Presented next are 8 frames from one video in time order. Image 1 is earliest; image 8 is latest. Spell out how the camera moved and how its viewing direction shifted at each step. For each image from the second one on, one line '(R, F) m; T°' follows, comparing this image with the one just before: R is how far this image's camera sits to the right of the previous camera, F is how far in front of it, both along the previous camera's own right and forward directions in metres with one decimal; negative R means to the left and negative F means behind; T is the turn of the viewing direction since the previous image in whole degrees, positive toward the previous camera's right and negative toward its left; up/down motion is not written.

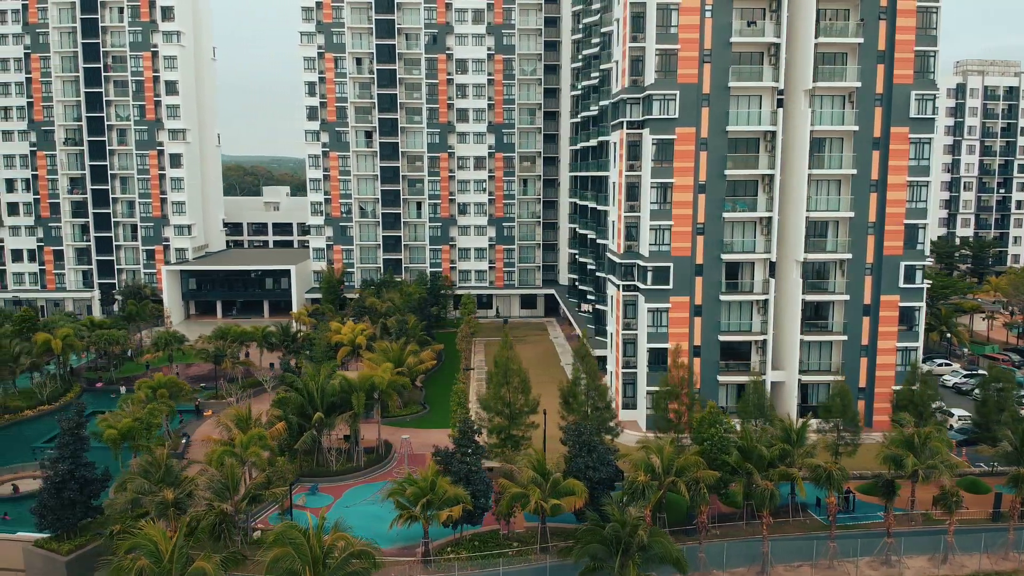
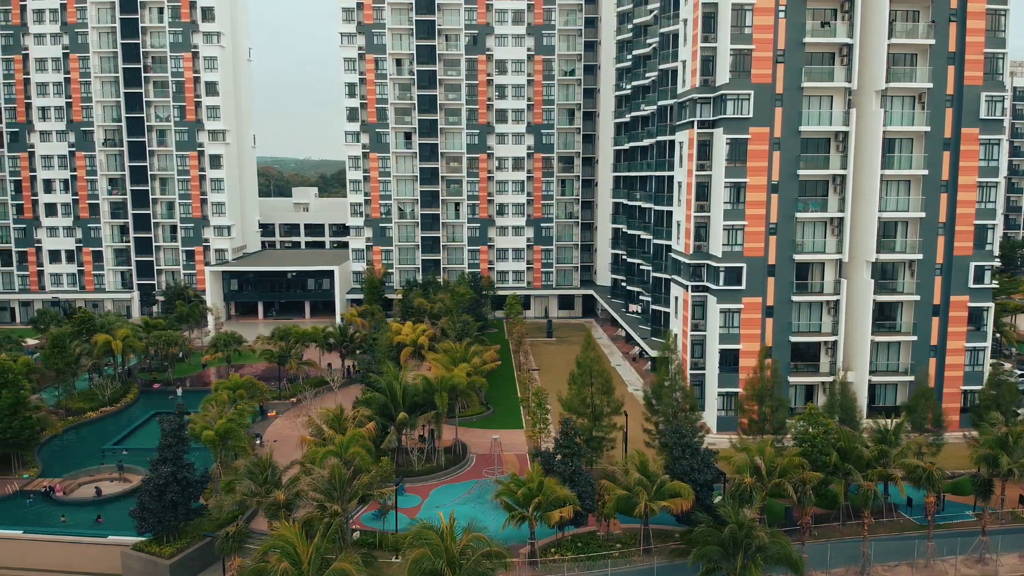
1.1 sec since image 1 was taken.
(-4.0, +0.1) m; 0°
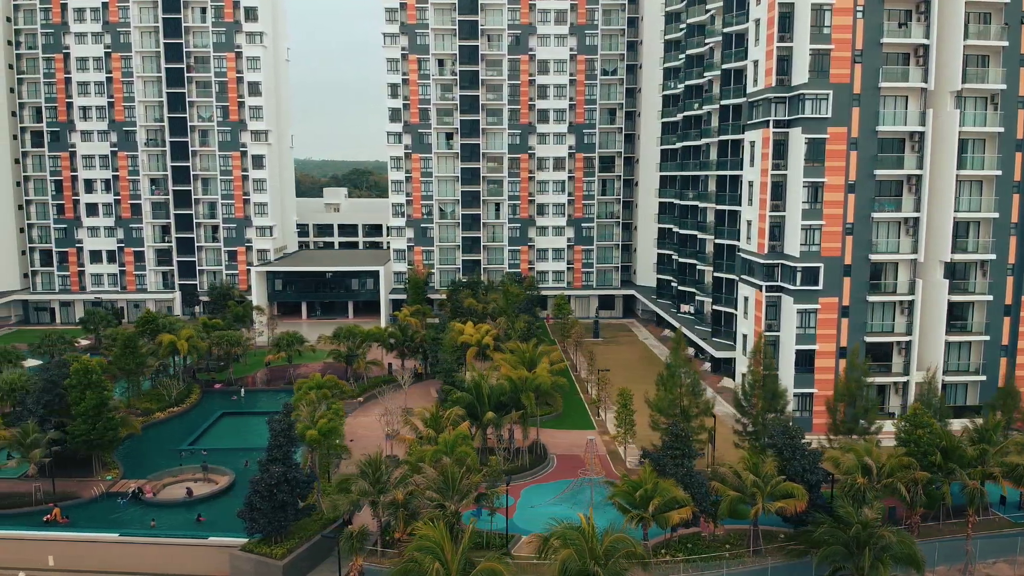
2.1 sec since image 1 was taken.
(-4.3, +0.1) m; 0°
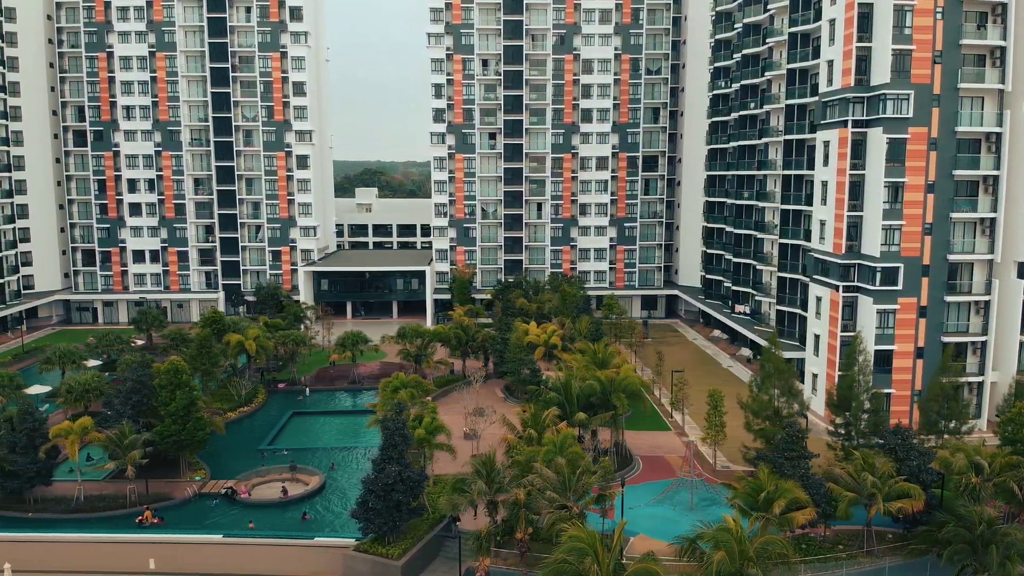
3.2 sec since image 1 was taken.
(-4.4, +0.1) m; 0°
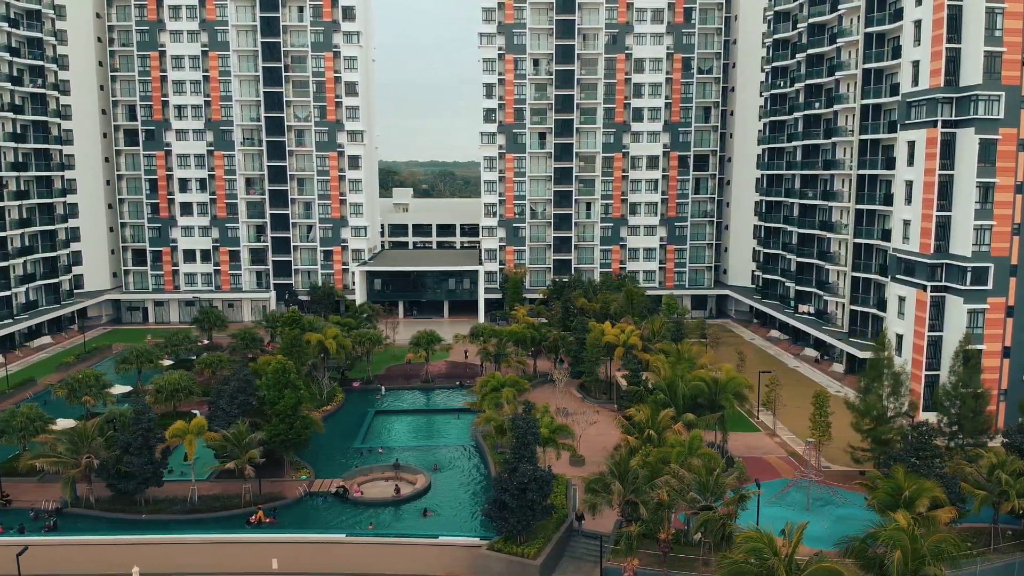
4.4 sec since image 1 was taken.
(-5.1, 0.0) m; 0°
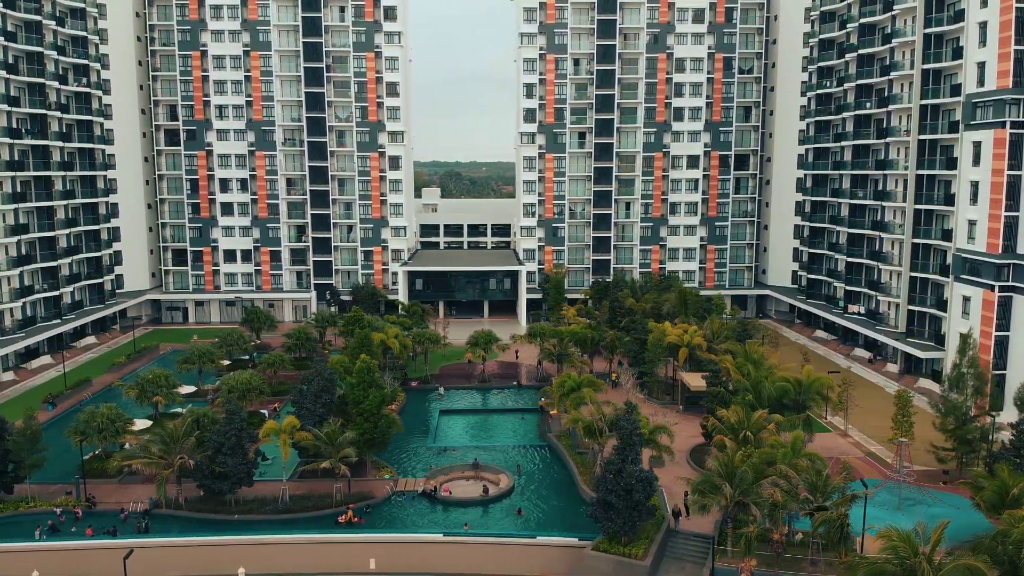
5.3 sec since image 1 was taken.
(-4.0, 0.0) m; 0°
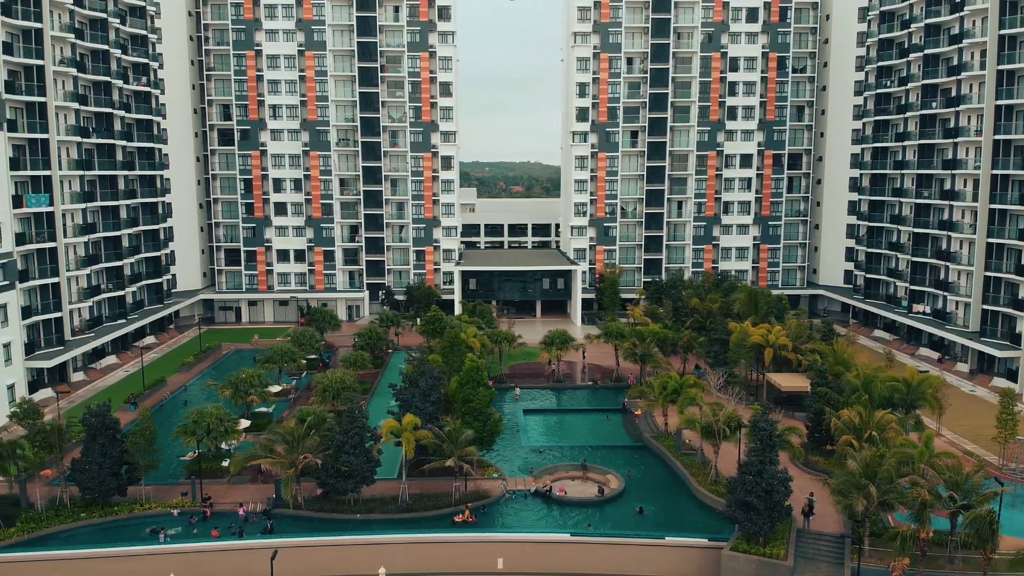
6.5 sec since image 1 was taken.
(-5.2, 0.0) m; 0°
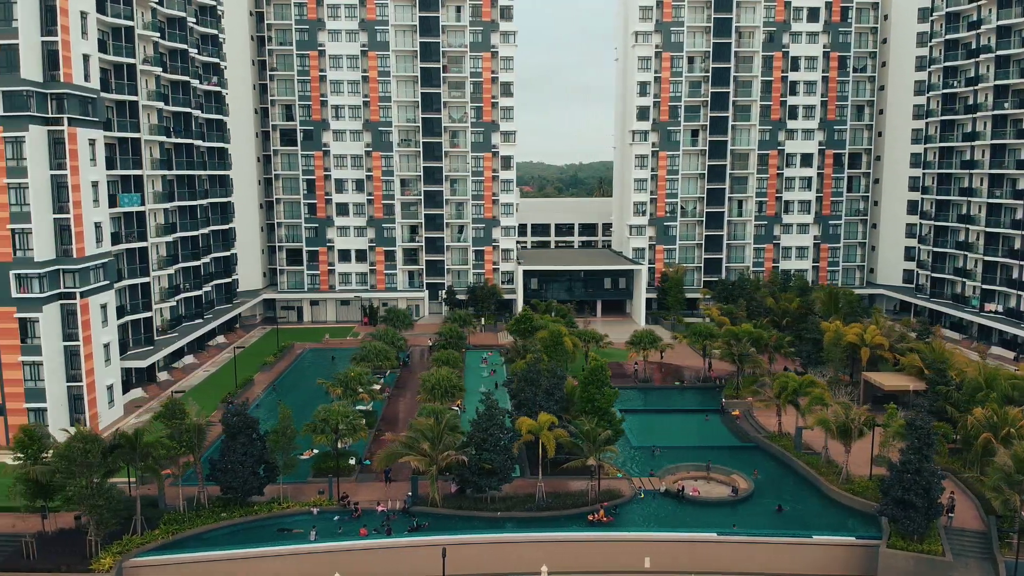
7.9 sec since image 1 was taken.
(-6.1, -0.2) m; 0°
